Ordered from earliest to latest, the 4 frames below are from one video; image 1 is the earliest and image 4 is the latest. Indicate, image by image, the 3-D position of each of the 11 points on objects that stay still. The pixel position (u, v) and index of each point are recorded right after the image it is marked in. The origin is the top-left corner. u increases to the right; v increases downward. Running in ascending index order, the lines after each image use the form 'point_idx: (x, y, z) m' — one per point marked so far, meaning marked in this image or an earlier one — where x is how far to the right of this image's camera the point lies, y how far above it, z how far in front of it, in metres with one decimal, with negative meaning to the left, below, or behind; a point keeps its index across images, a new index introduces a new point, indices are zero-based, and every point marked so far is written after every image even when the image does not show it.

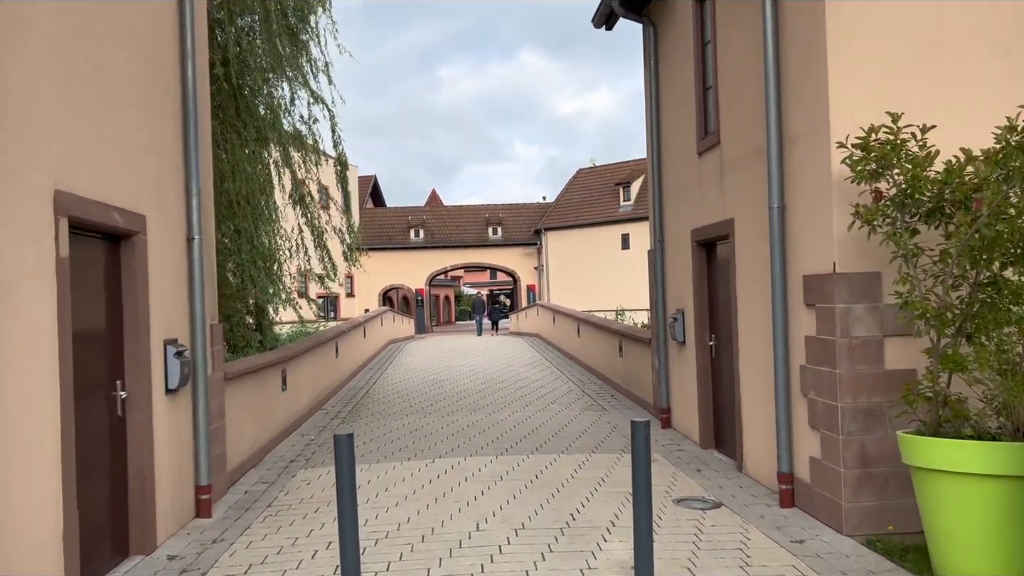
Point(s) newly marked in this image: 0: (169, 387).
0: (-2.1, -0.6, +5.3) m
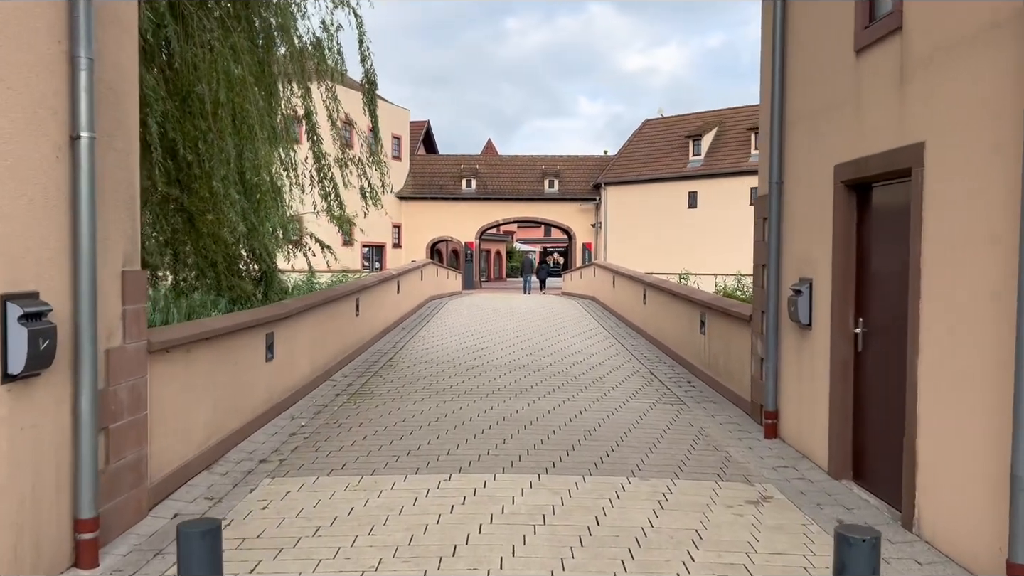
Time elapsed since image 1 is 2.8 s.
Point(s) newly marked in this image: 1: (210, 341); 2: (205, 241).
0: (-1.9, -0.3, +3.2) m
1: (-2.0, -0.4, +5.4) m
2: (-2.8, +0.4, +7.6) m
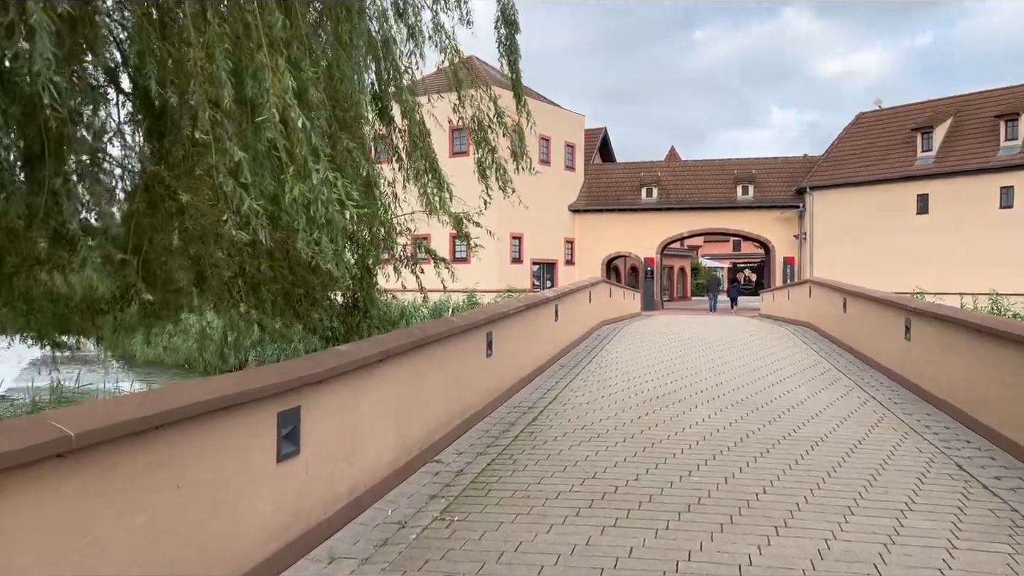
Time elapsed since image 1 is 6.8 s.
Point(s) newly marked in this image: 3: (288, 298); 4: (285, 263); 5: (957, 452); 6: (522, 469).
0: (-1.7, -0.4, +0.4) m
1: (-1.3, -0.5, +2.5) m
2: (-1.6, +0.2, +4.8) m
3: (-1.6, -0.1, +5.9) m
4: (-1.5, +0.2, +5.6) m
5: (+3.1, -1.1, +5.9) m
6: (+0.1, -1.2, +5.5) m
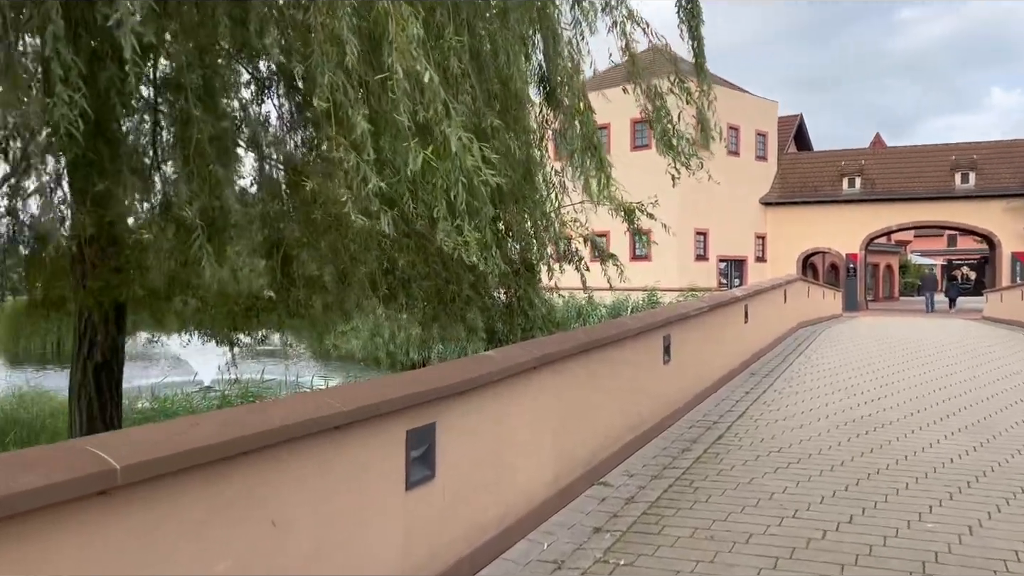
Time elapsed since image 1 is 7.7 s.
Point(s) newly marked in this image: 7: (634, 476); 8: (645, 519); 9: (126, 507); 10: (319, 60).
0: (-1.8, -0.4, 0.0) m
1: (-0.9, -0.5, +2.0) m
2: (-0.7, +0.3, +4.3) m
3: (-0.4, -0.1, +5.4) m
4: (-0.4, +0.2, +5.1) m
5: (+4.1, -1.1, +4.4) m
6: (+1.1, -1.2, +4.7) m
7: (+0.7, -1.1, +5.2) m
8: (+0.7, -1.2, +4.3) m
9: (-0.9, -0.5, +2.0) m
10: (-0.7, +0.9, +3.2) m
